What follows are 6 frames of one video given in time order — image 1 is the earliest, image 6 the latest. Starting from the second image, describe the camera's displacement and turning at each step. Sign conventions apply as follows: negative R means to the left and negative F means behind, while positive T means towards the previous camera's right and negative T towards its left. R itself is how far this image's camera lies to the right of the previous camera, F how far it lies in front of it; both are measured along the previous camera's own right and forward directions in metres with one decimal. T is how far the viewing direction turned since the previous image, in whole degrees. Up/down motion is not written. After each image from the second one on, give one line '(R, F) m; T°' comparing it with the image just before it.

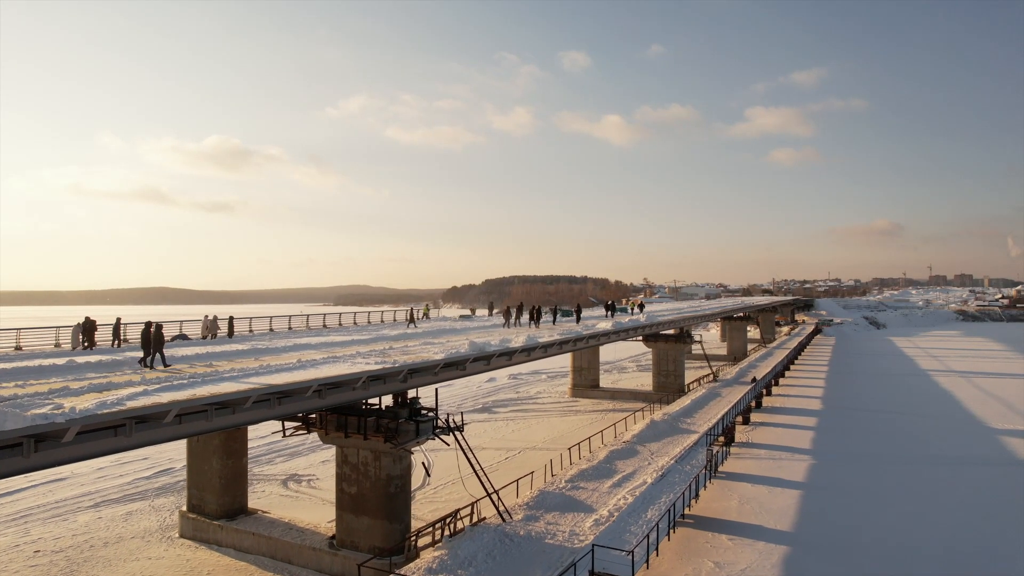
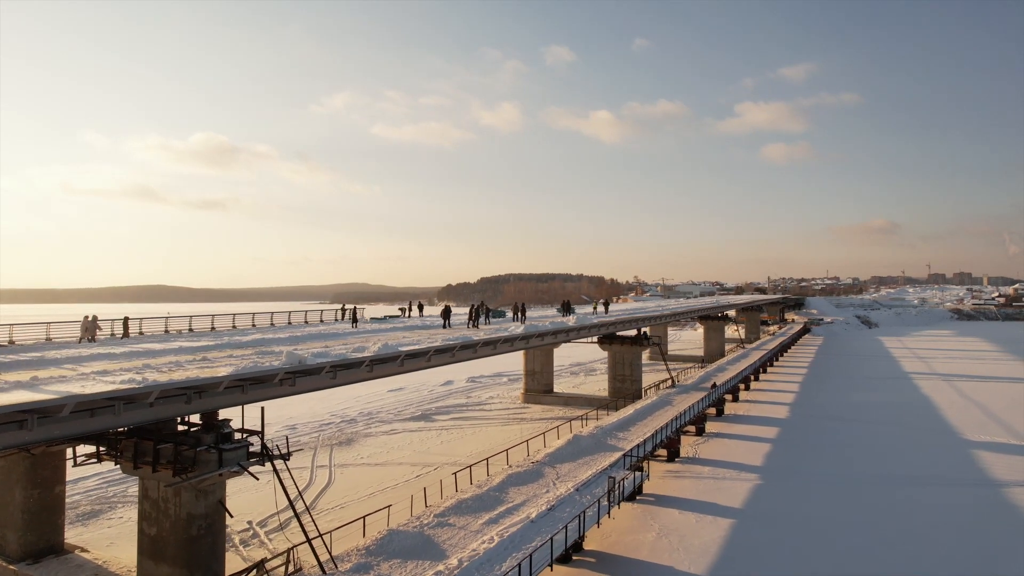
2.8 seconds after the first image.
(+3.8, +3.1) m; 0°
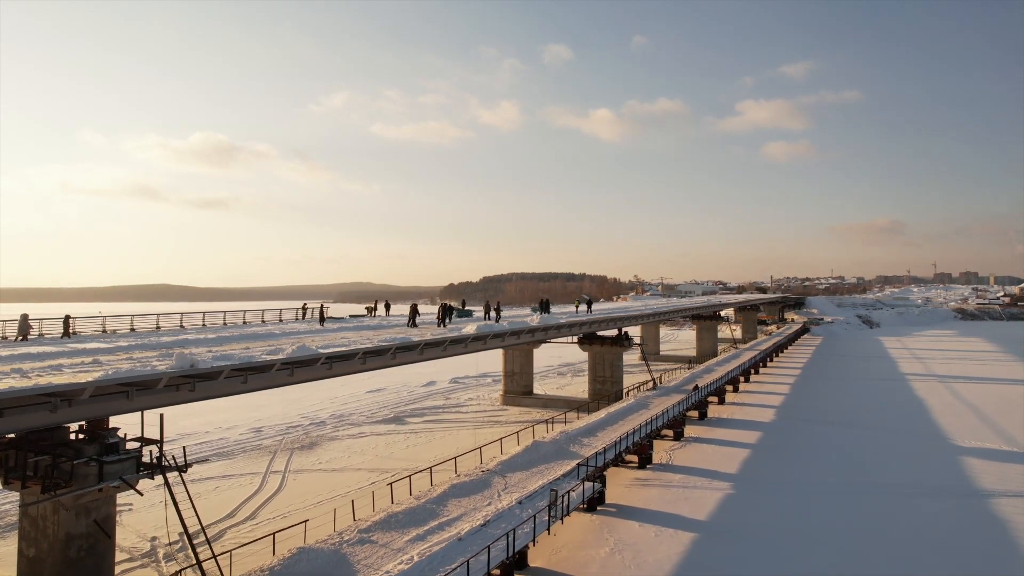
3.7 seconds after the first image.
(+1.8, +1.3) m; 0°
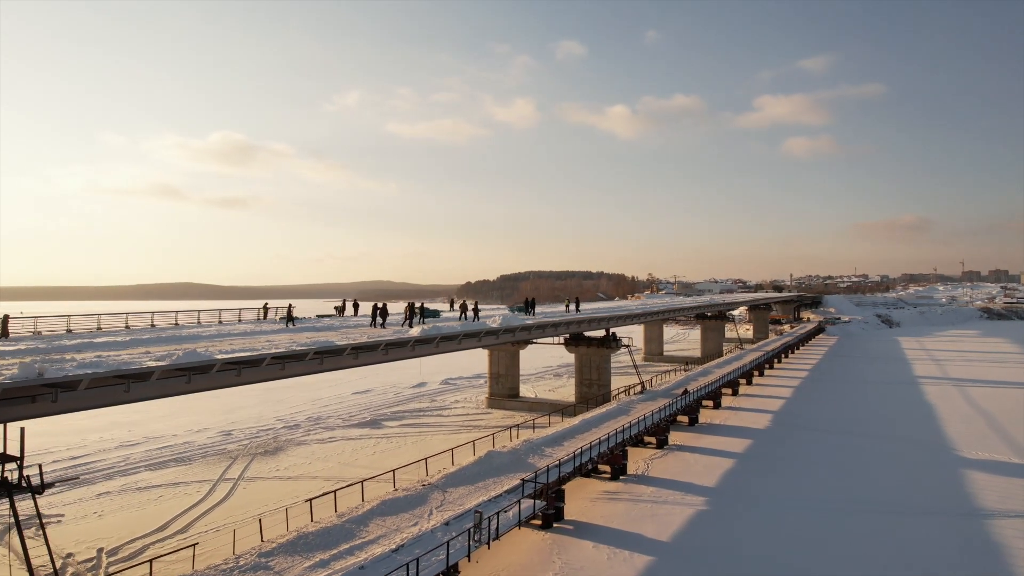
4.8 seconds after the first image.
(+2.3, +1.6) m; -2°
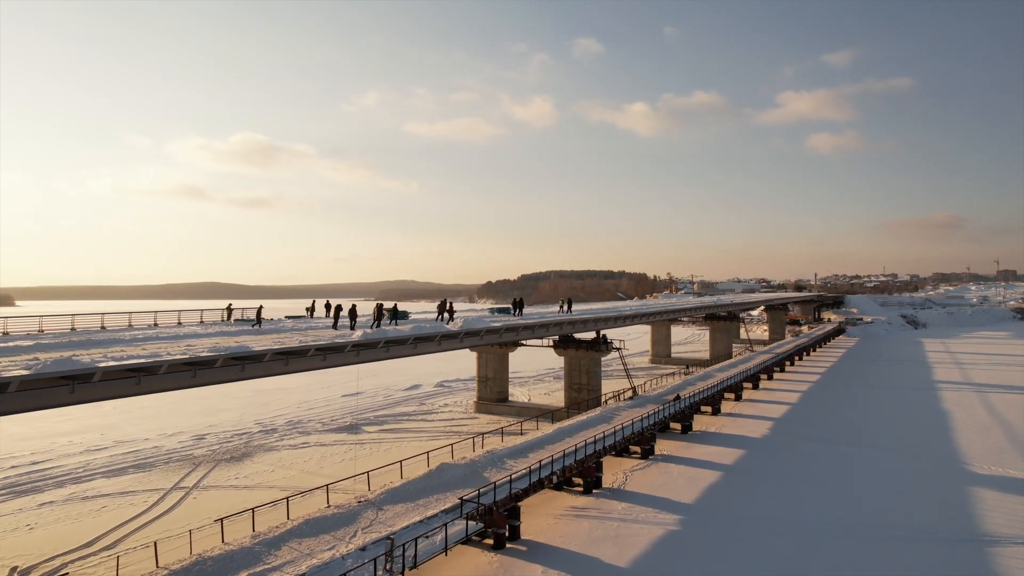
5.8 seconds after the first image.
(+2.2, +1.6) m; -2°
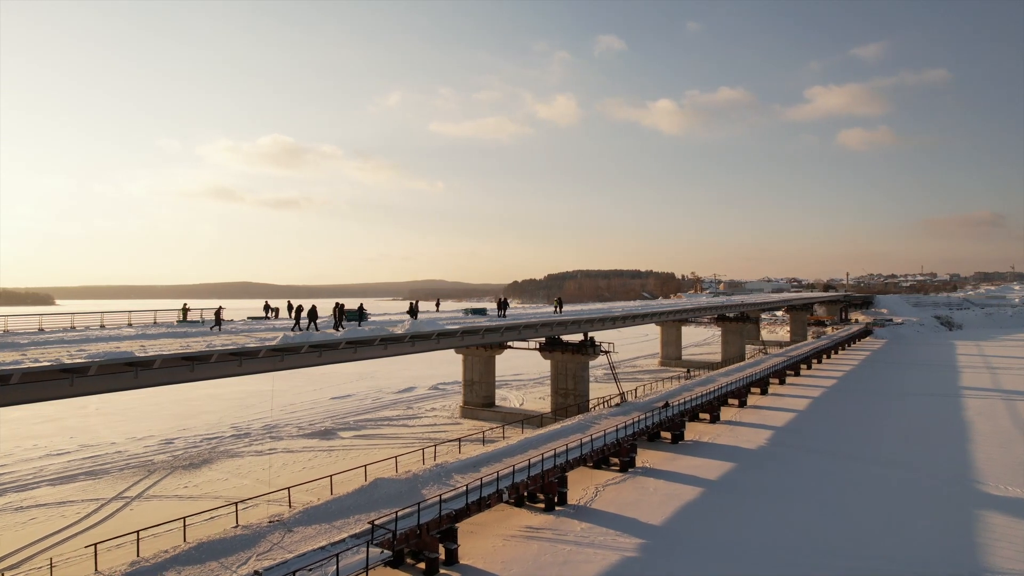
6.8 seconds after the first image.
(+2.6, +1.8) m; -3°
